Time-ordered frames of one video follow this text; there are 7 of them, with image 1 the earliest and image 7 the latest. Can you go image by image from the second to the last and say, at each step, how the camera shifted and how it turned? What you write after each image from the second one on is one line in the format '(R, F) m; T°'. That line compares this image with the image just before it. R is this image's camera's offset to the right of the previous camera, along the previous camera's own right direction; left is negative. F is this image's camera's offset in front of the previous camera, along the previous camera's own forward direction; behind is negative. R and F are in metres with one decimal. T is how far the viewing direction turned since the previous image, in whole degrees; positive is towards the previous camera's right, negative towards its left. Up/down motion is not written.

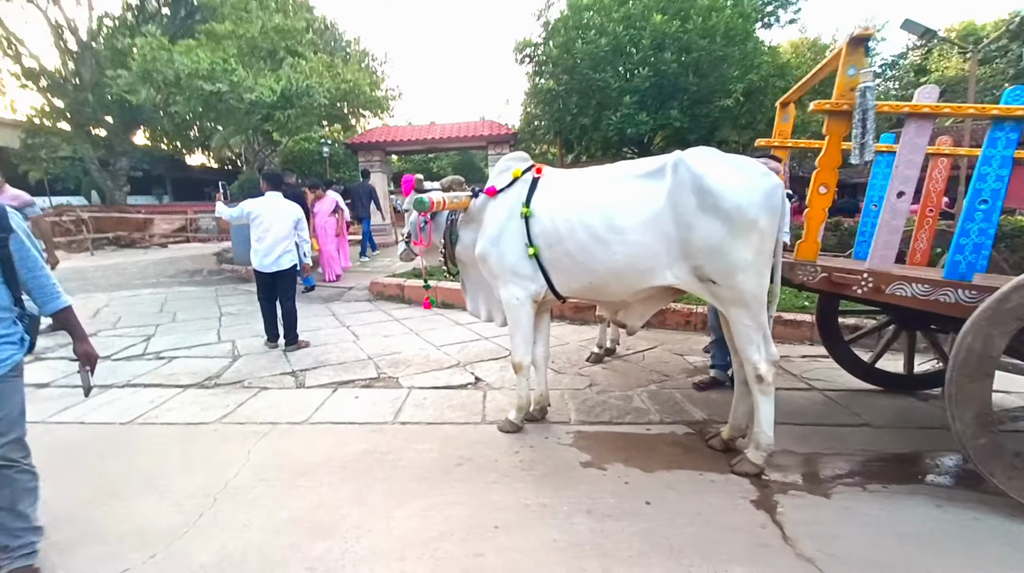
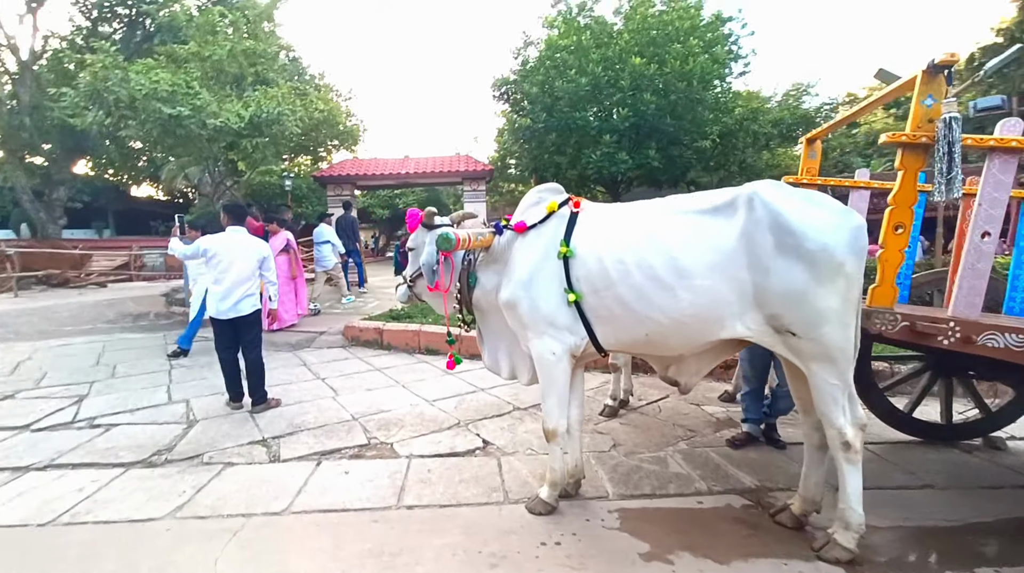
(-0.4, +0.5) m; +5°
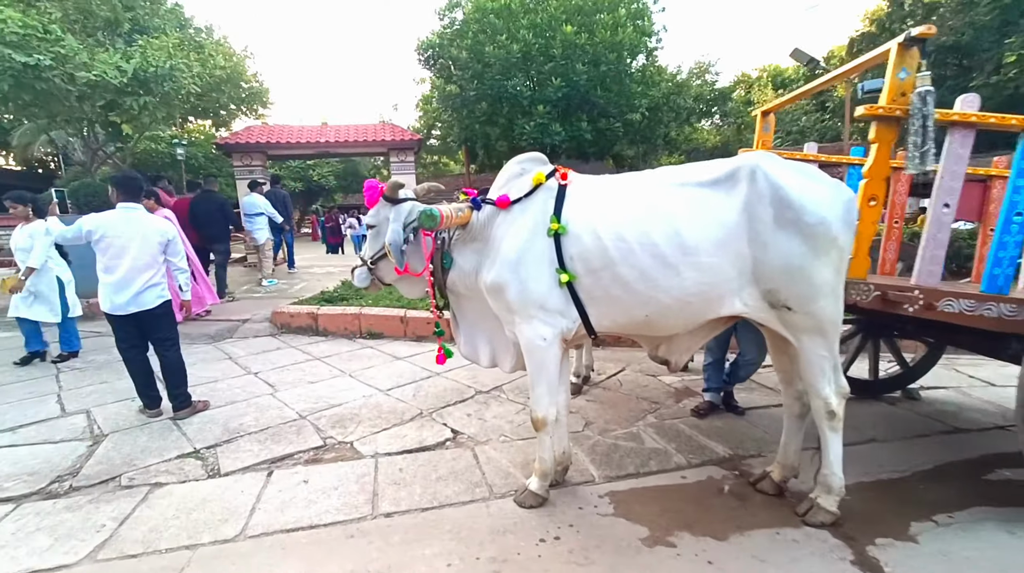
(-0.3, +0.3) m; +9°
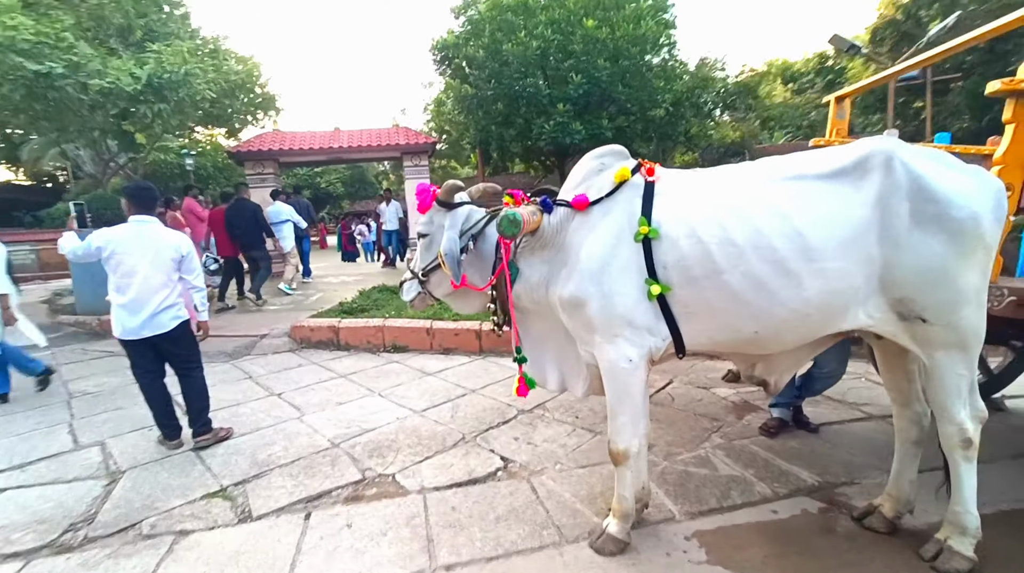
(-0.3, +0.3) m; -1°
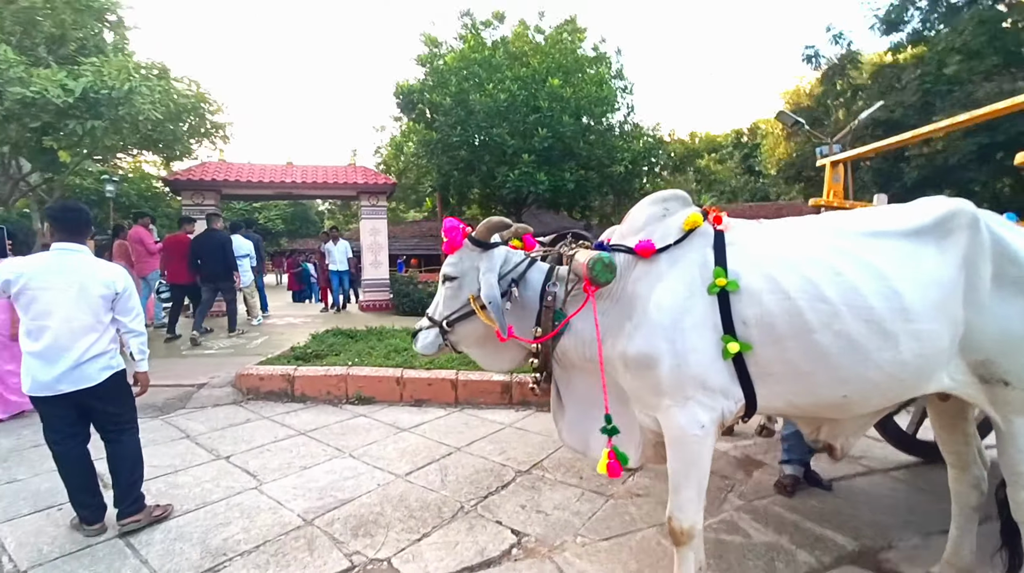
(-0.5, +0.3) m; +7°
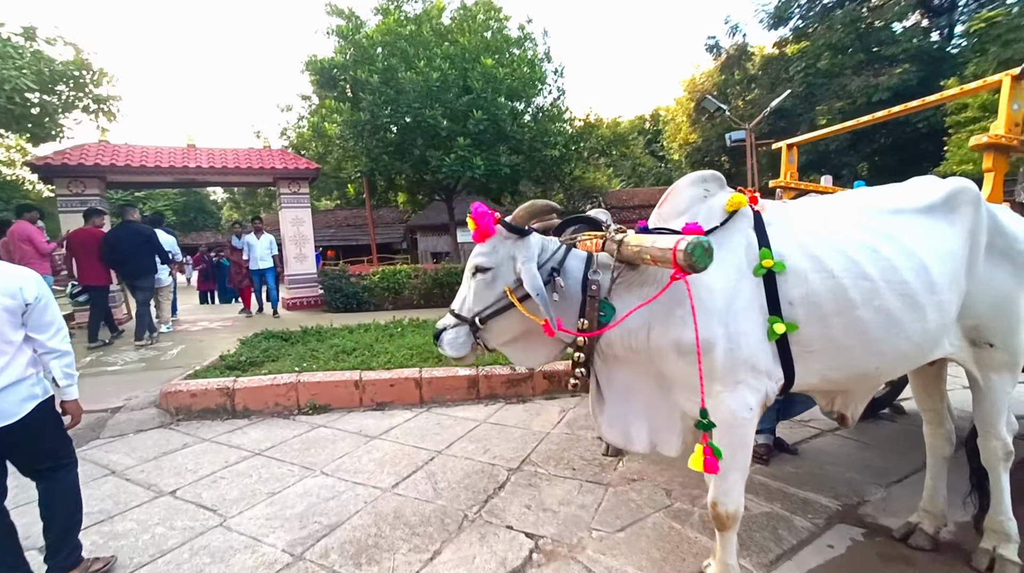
(-0.5, +0.2) m; +10°
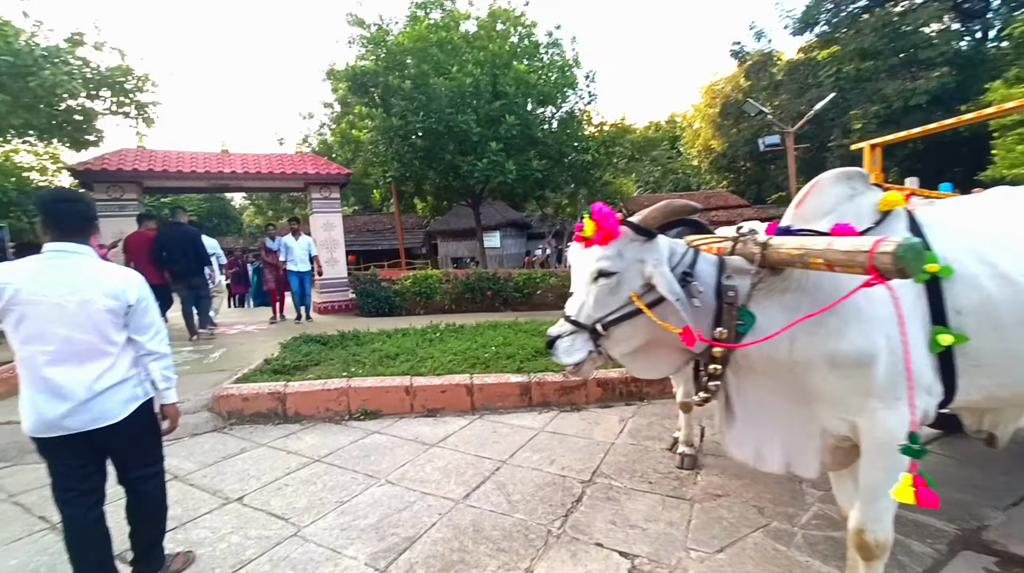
(-0.5, +0.1) m; -1°
